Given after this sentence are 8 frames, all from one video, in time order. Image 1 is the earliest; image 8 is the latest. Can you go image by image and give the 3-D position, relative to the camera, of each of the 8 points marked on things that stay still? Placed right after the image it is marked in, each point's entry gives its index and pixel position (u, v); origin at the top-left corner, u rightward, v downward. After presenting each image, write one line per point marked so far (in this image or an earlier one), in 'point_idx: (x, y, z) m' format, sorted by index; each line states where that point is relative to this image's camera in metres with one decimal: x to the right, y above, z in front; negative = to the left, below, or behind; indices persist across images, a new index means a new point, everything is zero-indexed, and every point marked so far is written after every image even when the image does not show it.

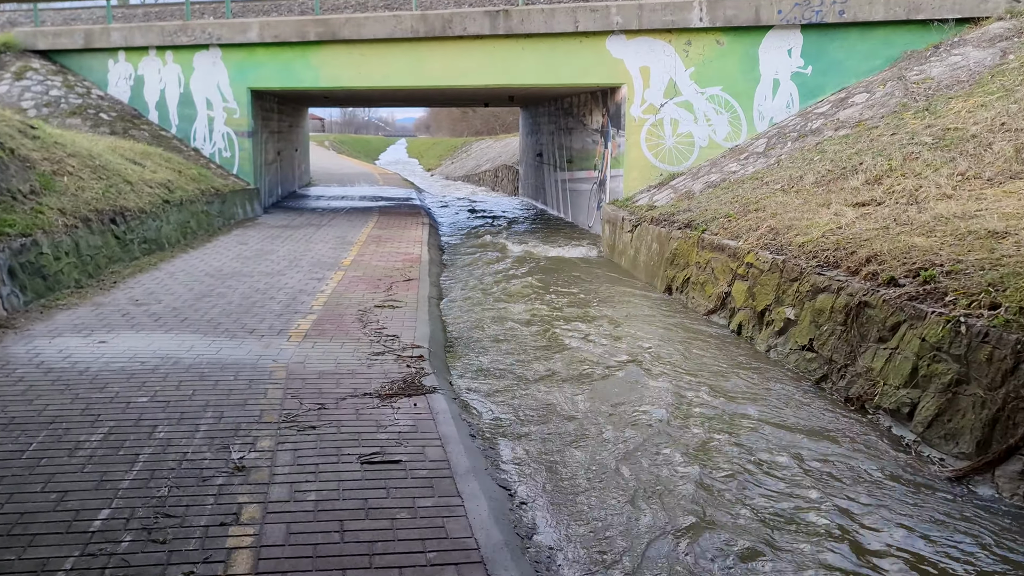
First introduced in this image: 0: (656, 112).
0: (+2.4, +2.9, +15.2) m
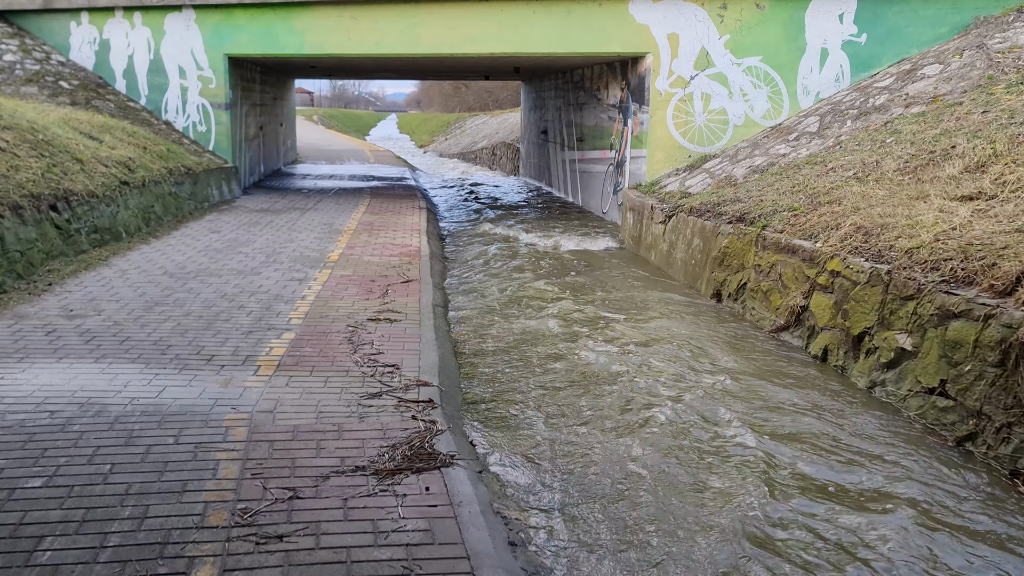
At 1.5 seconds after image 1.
0: (+2.5, +2.9, +13.5) m
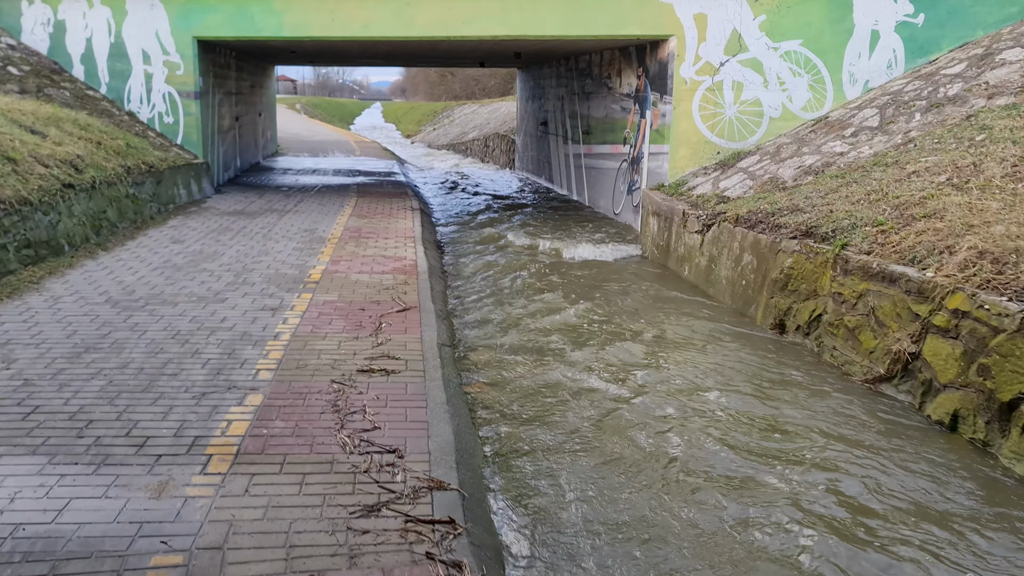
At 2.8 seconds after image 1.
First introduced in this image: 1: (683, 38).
0: (+2.6, +2.8, +11.9) m
1: (+2.2, +3.2, +11.9) m
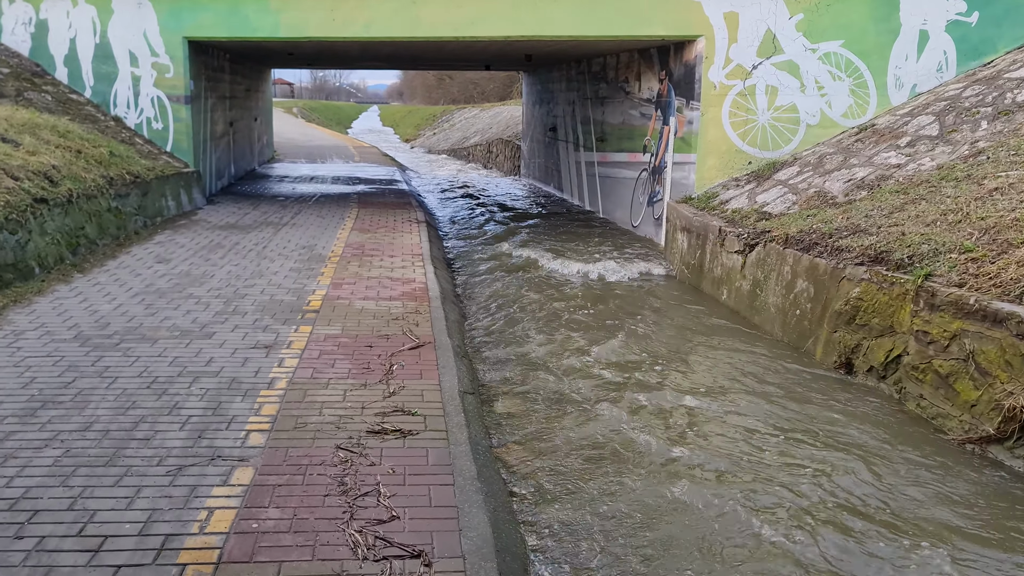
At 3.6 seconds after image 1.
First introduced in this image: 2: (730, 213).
0: (+2.8, +2.5, +11.0) m
1: (+2.4, +2.9, +11.0) m
2: (+2.3, +0.8, +9.6) m
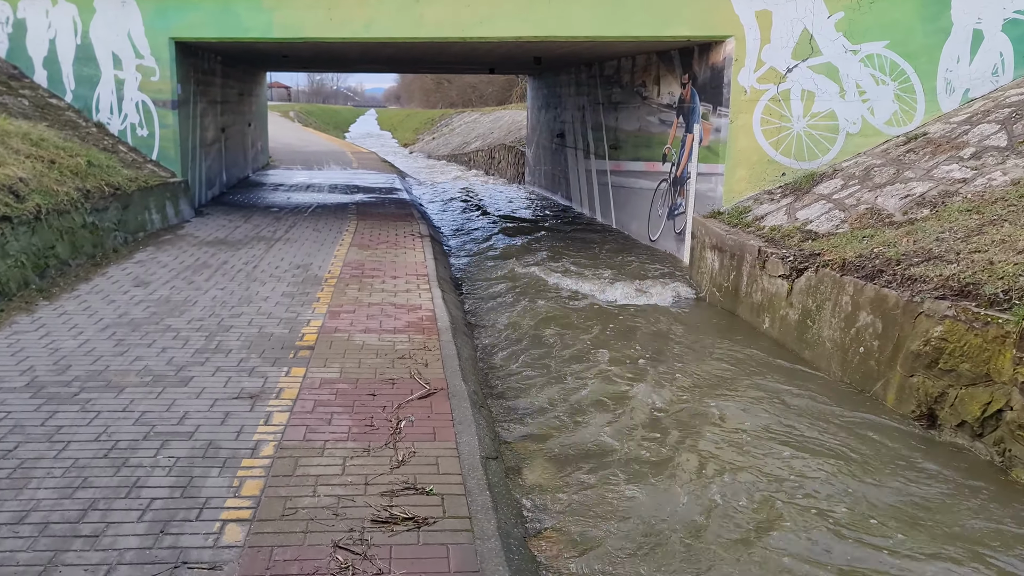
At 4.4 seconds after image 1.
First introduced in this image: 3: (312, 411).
0: (+2.9, +2.3, +10.1) m
1: (+2.5, +2.7, +10.1) m
2: (+2.4, +0.5, +8.7) m
3: (-1.1, -0.7, +5.1) m
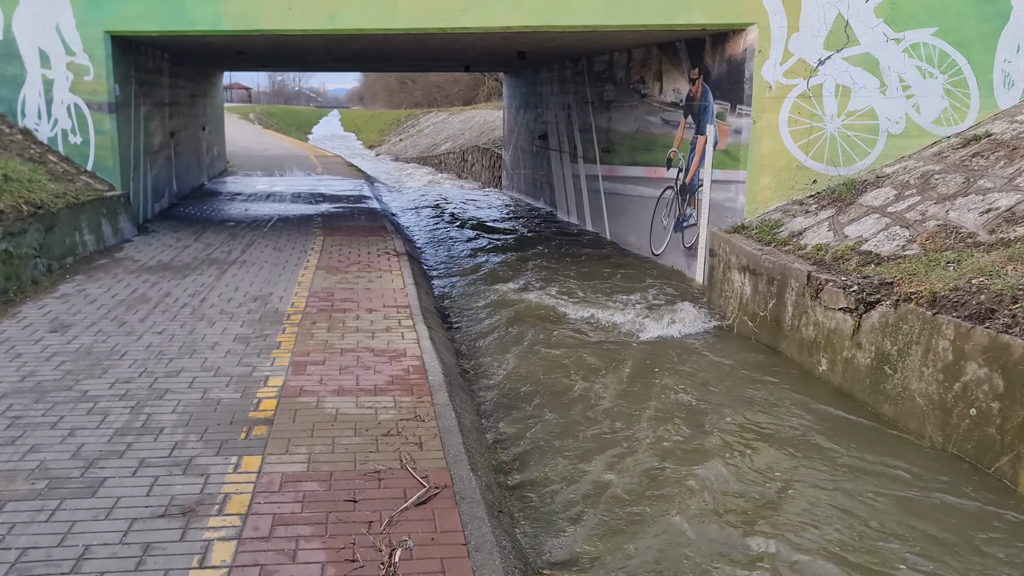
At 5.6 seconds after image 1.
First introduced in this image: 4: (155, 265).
0: (+2.8, +2.0, +8.8) m
1: (+2.4, +2.4, +8.8) m
2: (+2.4, +0.3, +7.4) m
3: (-1.0, -1.0, +3.7) m
4: (-3.7, +0.2, +9.6) m
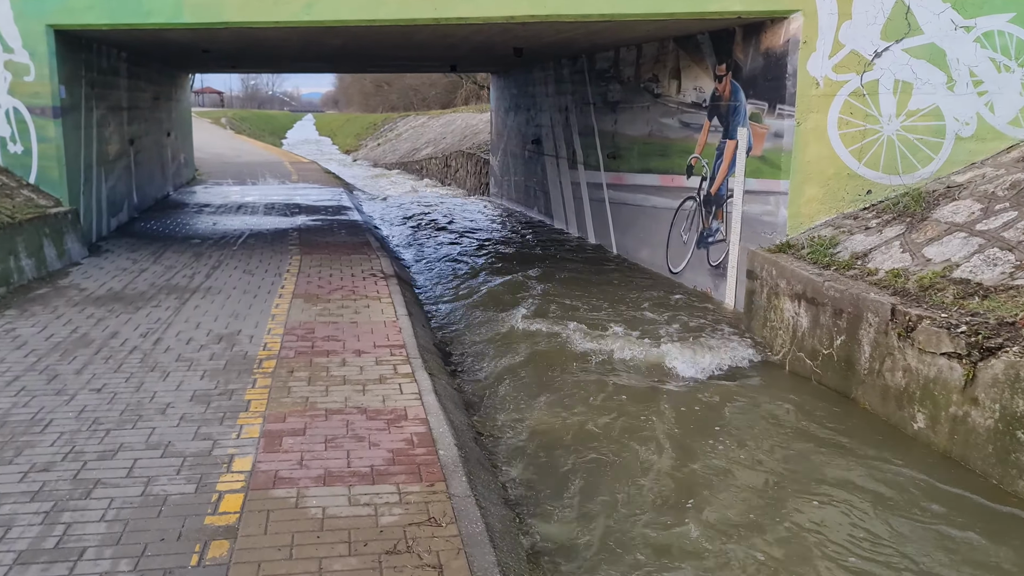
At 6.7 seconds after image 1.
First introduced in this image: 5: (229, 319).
0: (+2.9, +1.8, +7.6) m
1: (+2.5, +2.2, +7.6) m
2: (+2.5, +0.1, +6.2) m
3: (-0.7, -1.2, +2.4) m
4: (-3.6, -0.1, +8.3) m
5: (-2.3, -0.2, +7.4) m
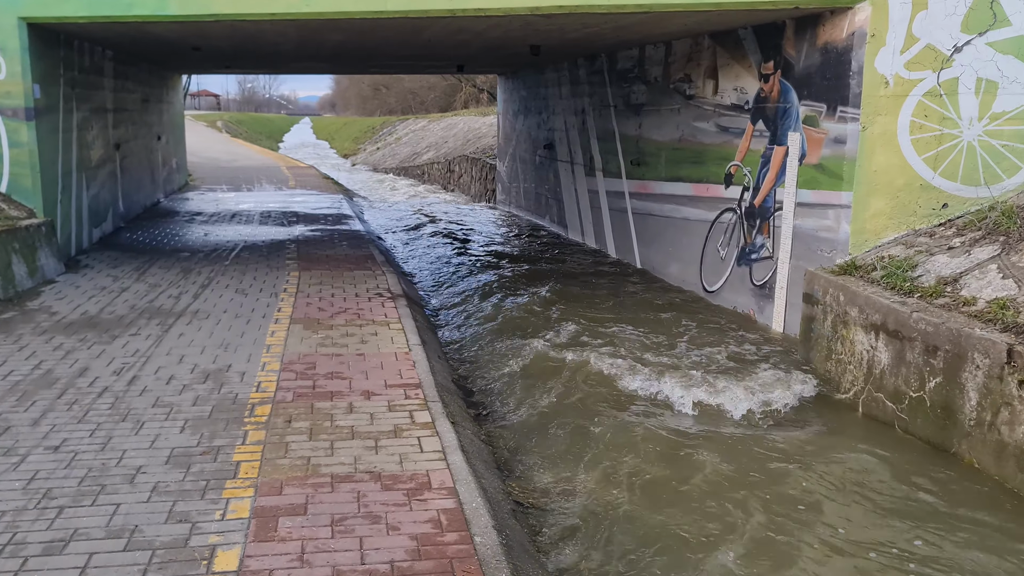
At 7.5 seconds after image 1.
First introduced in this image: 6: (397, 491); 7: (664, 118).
0: (+3.1, +1.6, +6.7) m
1: (+2.7, +2.0, +6.6) m
2: (+2.7, -0.1, +5.3) m
3: (-0.5, -1.4, +1.4) m
4: (-3.4, -0.2, +7.3) m
5: (-2.1, -0.4, +6.5) m
6: (-0.5, -0.9, +4.1) m
7: (+1.7, +1.9, +10.5) m
